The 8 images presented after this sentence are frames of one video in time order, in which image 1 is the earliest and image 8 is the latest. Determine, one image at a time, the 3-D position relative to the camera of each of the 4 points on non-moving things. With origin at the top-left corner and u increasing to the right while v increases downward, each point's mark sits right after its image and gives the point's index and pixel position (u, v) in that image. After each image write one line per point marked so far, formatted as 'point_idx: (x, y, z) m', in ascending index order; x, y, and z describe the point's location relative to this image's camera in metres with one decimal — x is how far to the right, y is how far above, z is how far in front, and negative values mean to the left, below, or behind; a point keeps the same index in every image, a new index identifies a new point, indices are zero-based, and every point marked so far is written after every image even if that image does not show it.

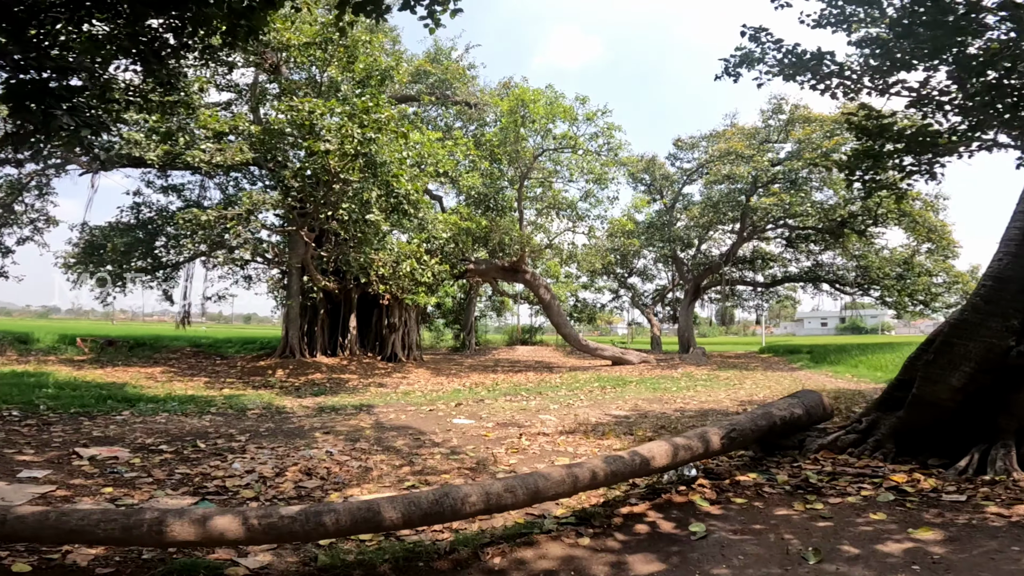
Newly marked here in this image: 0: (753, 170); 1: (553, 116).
0: (+8.7, +4.2, +19.9) m
1: (+1.3, +4.8, +16.6) m
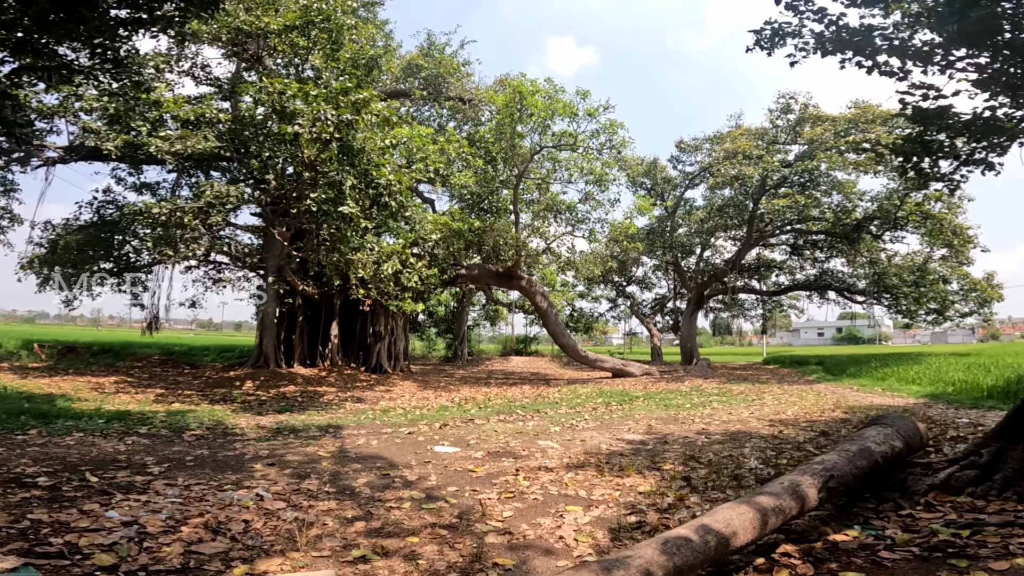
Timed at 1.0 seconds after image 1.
0: (+8.5, +4.0, +19.0) m
1: (+1.1, +4.6, +15.6) m
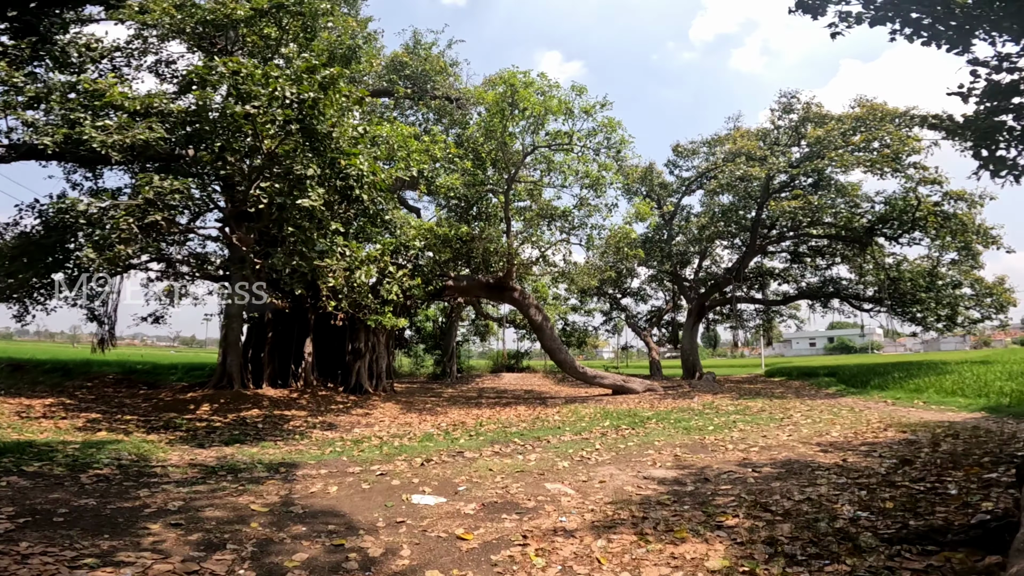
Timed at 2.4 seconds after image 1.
0: (+8.2, +3.7, +18.0) m
1: (+0.9, +4.3, +14.5) m
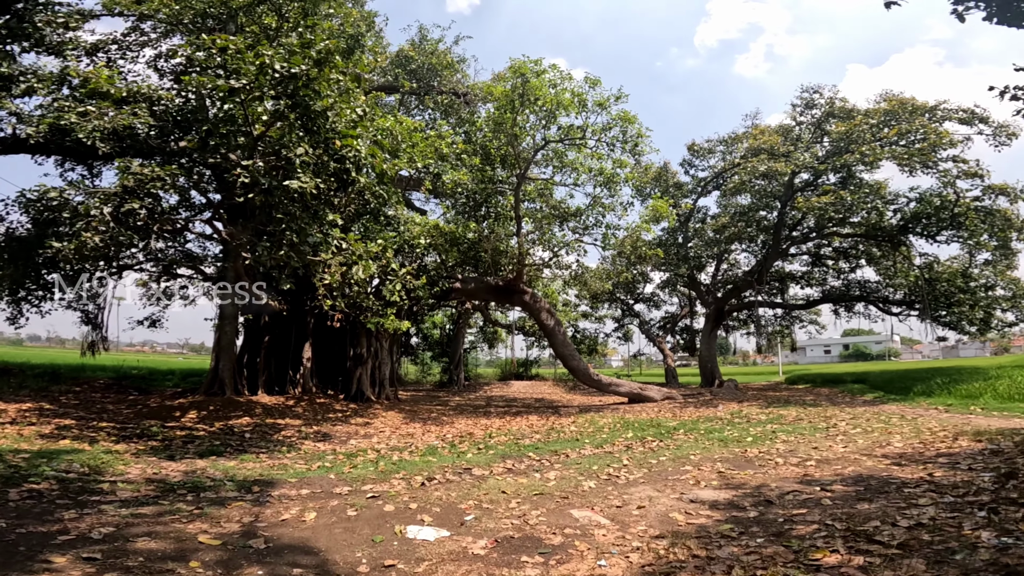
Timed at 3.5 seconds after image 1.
0: (+8.5, +3.6, +17.2) m
1: (+1.1, +4.3, +13.7) m
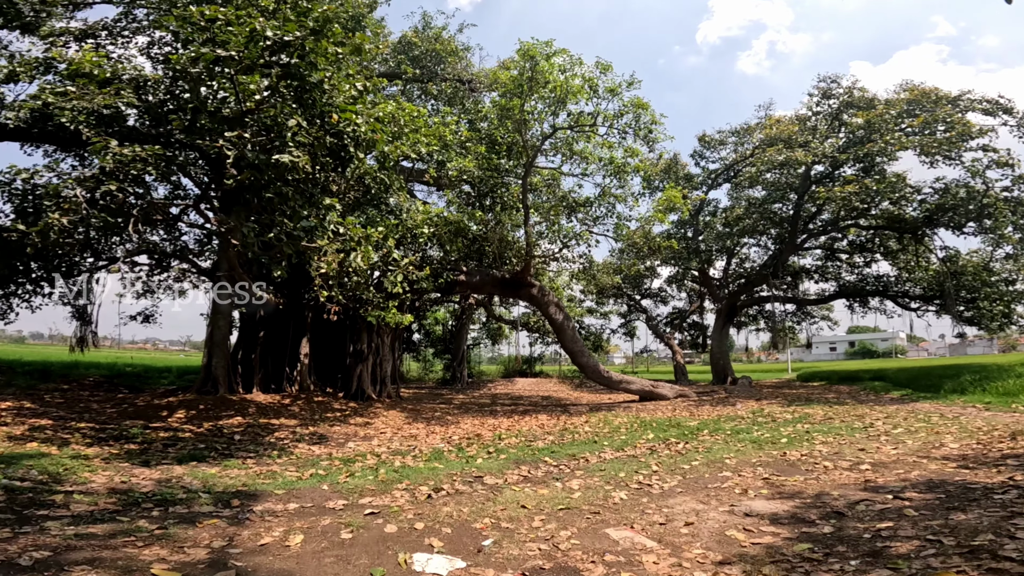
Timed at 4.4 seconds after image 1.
0: (+8.7, +3.8, +16.5) m
1: (+1.3, +4.5, +13.1) m
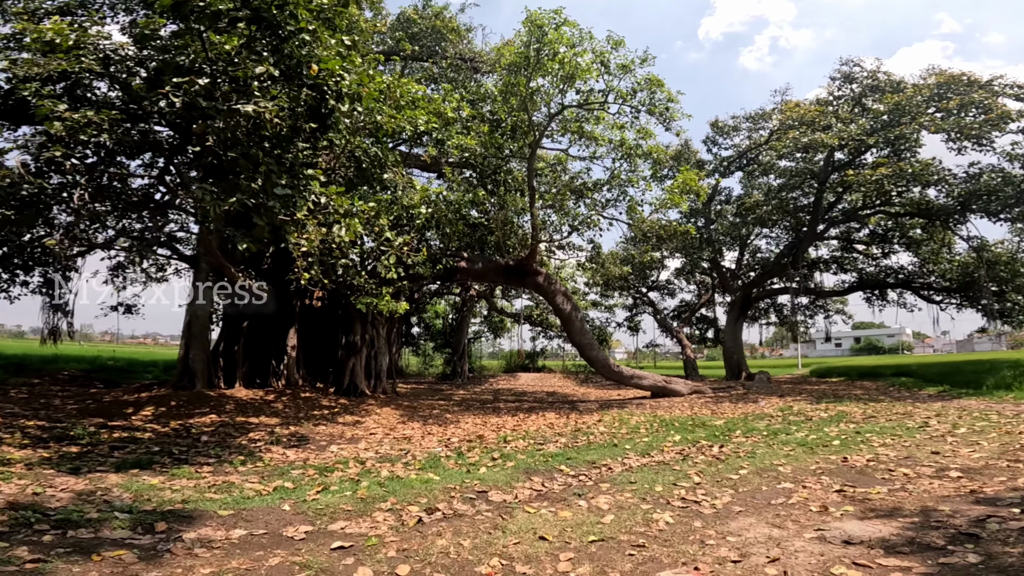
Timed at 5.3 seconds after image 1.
0: (+8.8, +4.0, +15.6) m
1: (+1.4, +4.7, +12.2) m
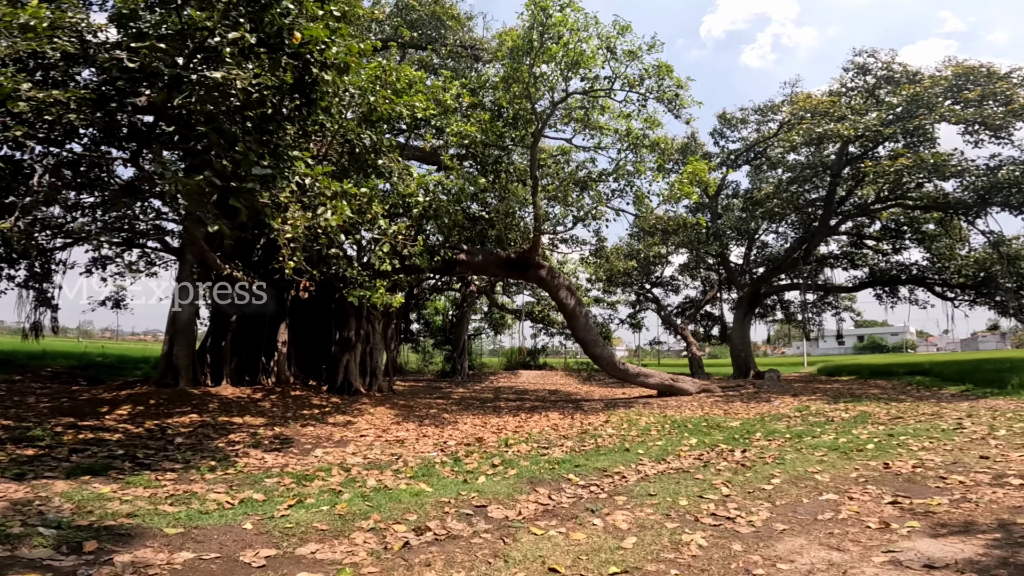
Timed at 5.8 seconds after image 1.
0: (+8.9, +4.2, +15.0) m
1: (+1.5, +4.8, +11.7) m
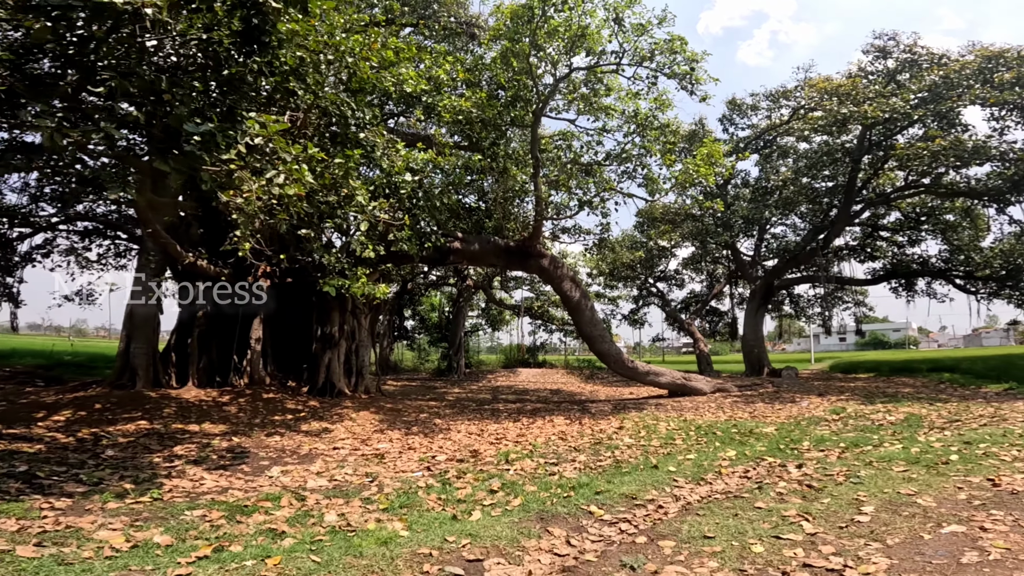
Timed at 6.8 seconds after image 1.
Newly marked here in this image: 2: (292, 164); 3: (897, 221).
0: (+8.8, +4.4, +14.1) m
1: (+1.4, +5.0, +10.7) m
2: (-1.9, +1.1, +5.5) m
3: (+11.7, +2.0, +17.1) m
